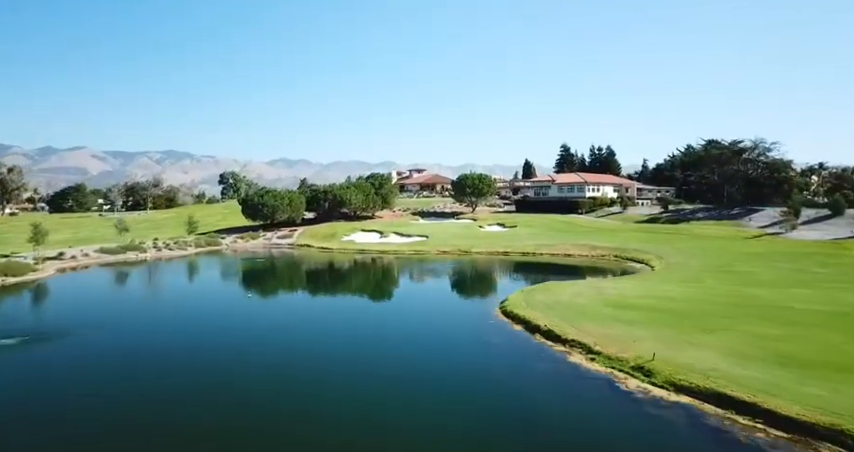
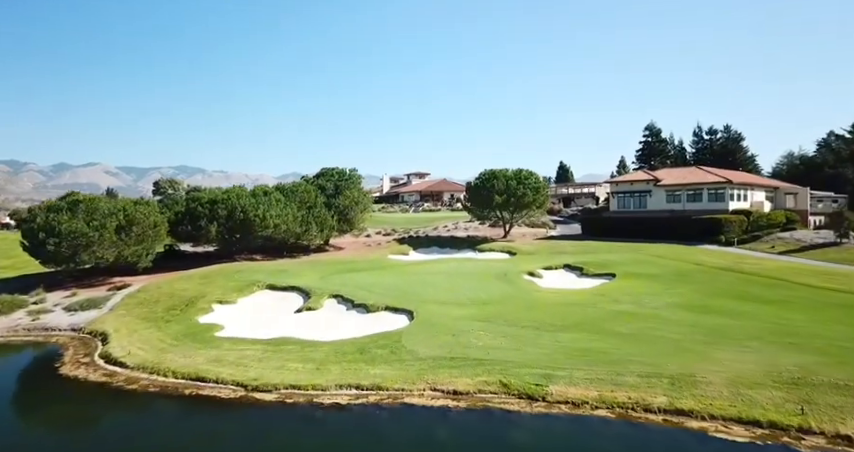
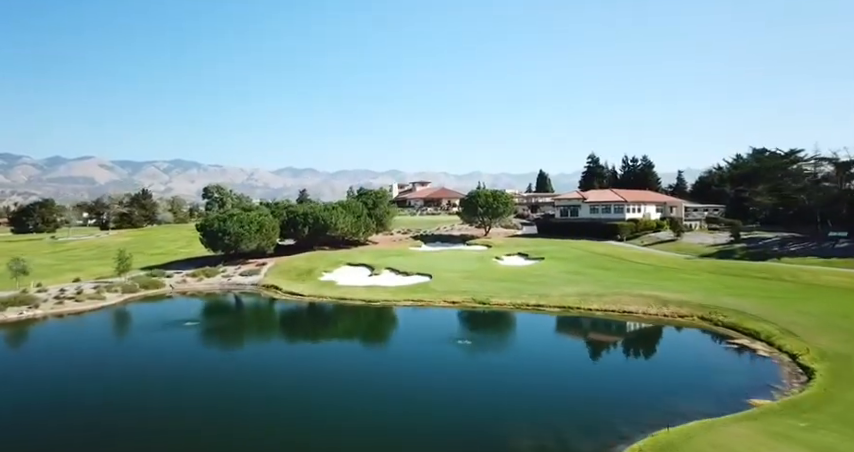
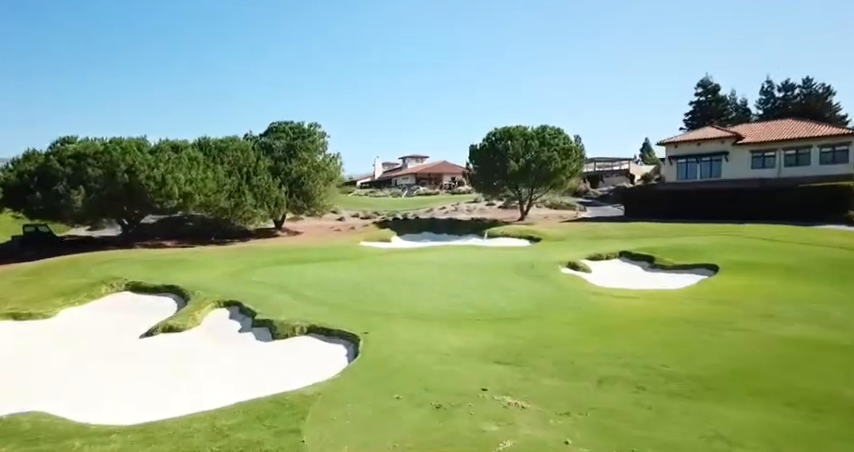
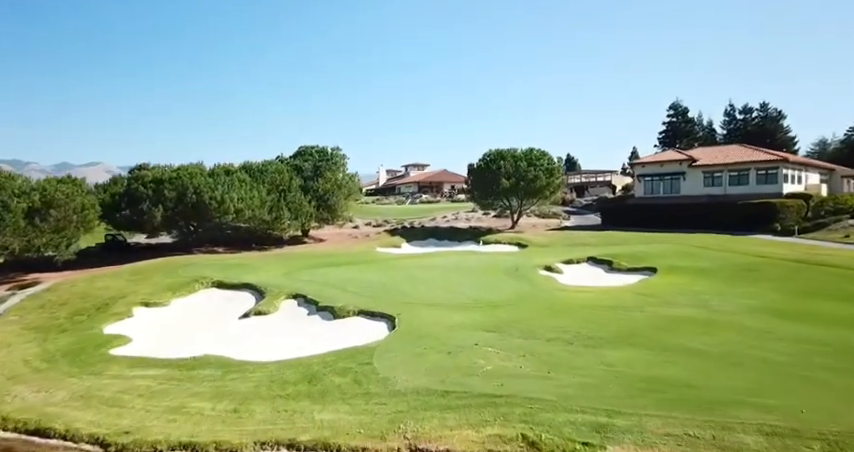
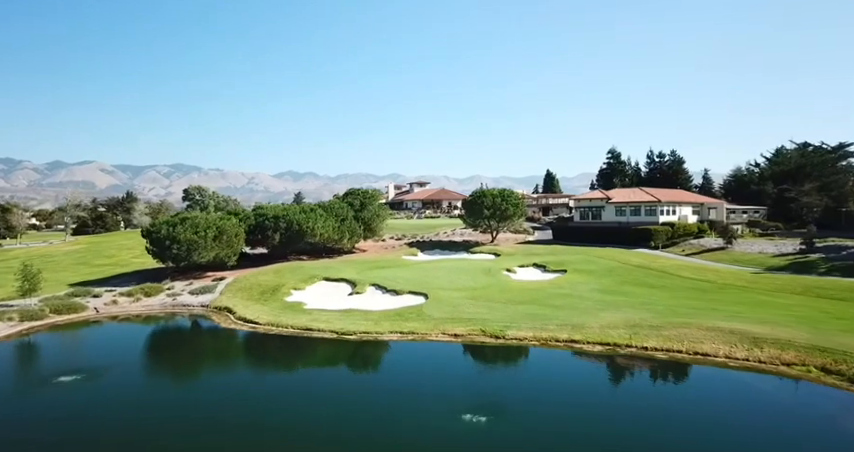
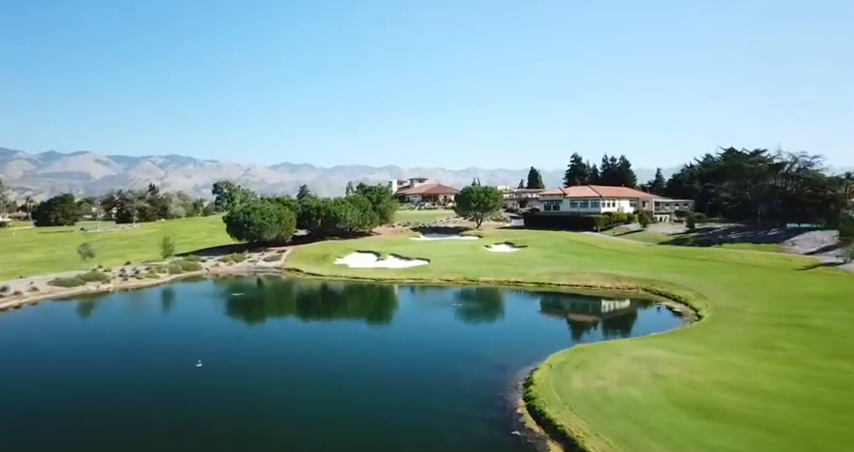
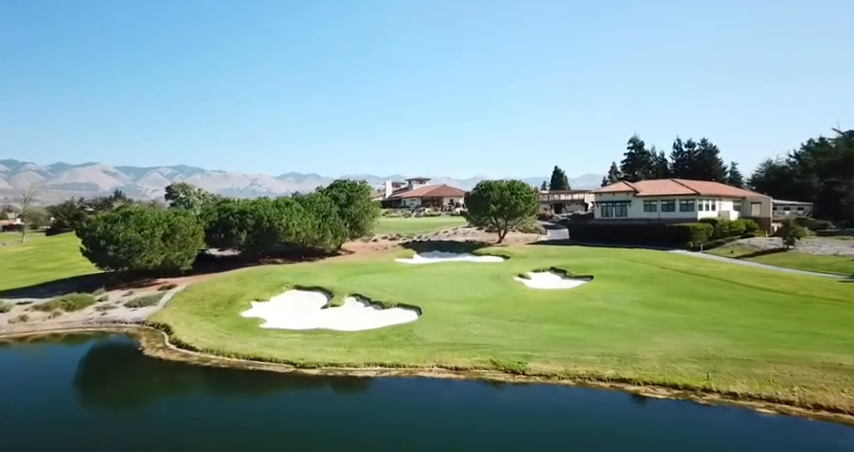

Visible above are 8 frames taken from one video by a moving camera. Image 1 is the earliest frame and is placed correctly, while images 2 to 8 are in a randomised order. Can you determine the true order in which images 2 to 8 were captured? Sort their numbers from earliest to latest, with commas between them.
7, 3, 6, 8, 2, 5, 4
